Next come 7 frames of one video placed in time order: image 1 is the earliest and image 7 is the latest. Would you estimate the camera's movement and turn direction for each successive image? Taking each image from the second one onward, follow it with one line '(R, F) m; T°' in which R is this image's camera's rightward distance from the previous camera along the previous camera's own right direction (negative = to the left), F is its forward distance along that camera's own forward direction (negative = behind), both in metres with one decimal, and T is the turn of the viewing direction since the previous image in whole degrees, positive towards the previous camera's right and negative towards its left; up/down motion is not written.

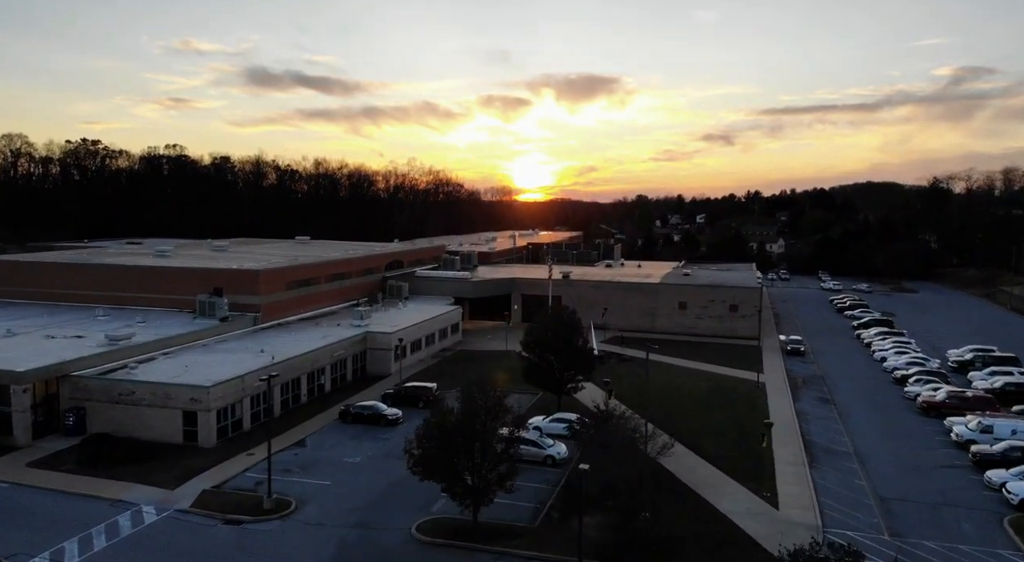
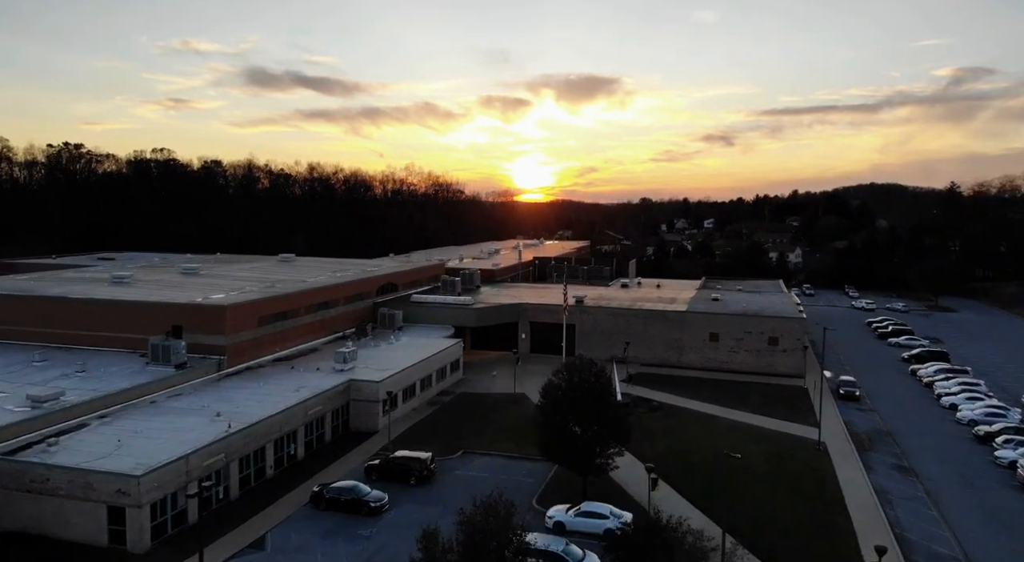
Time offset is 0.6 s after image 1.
(-0.3, +3.5) m; 0°
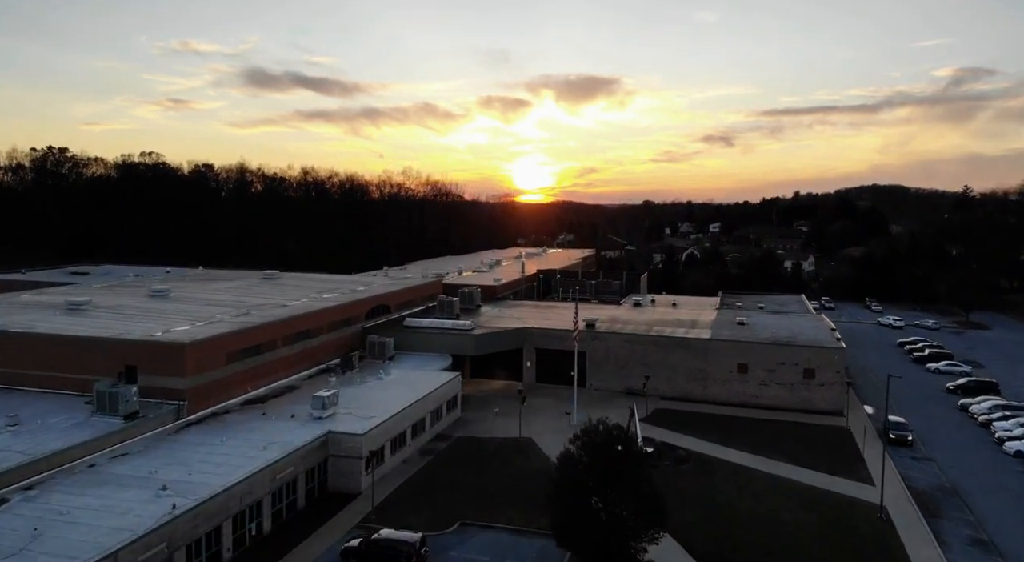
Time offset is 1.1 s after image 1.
(-0.1, +2.7) m; 0°
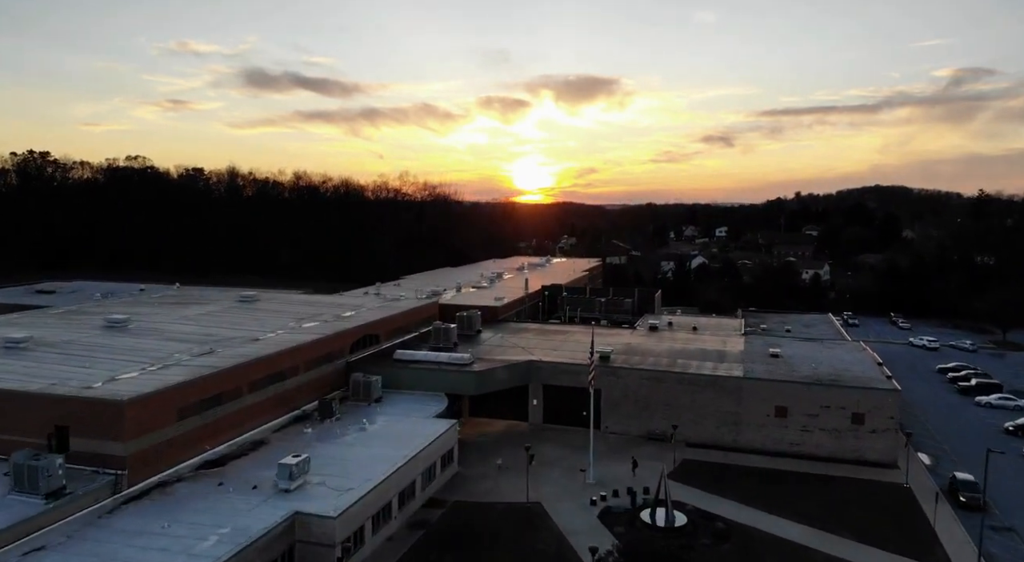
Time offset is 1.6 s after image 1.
(-0.1, +2.9) m; 0°
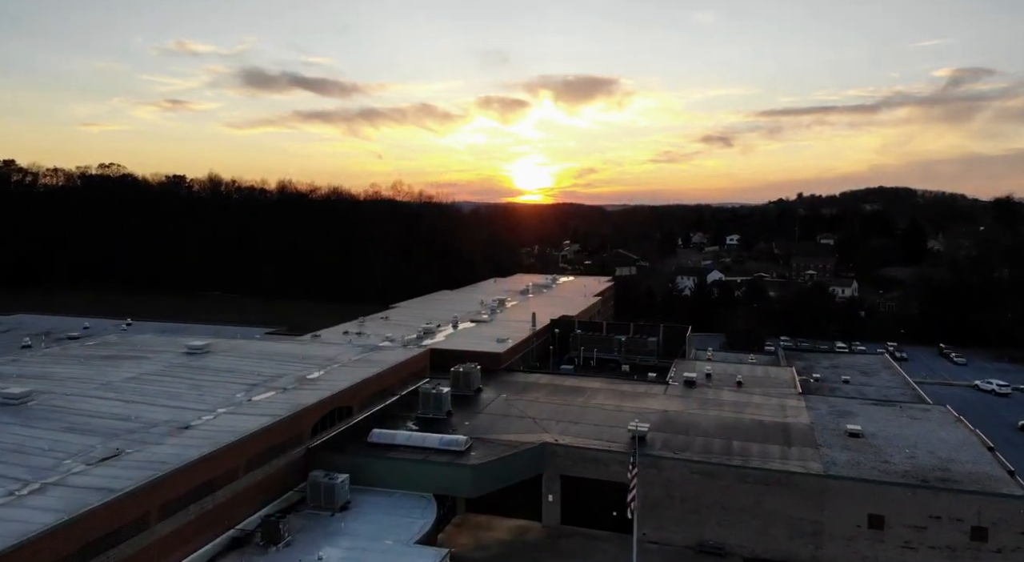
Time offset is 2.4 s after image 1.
(-0.2, +4.8) m; 0°
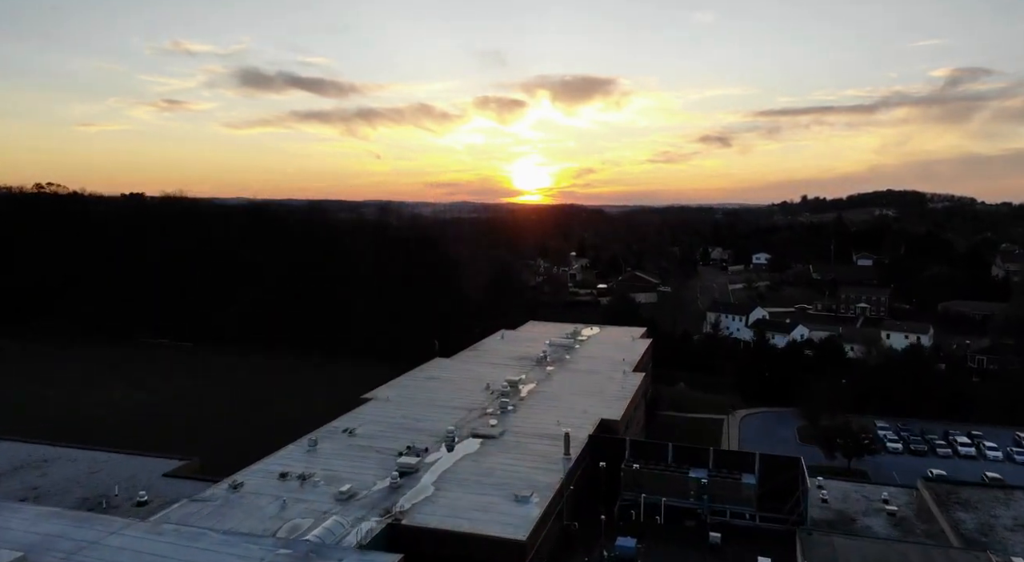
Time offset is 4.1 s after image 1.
(-0.7, +9.7) m; 0°
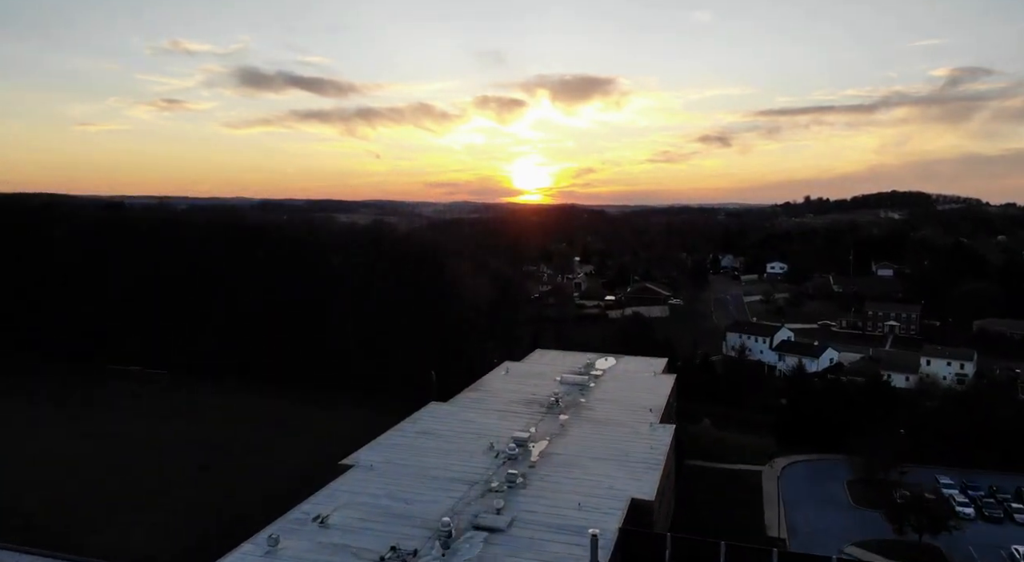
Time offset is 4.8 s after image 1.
(-0.3, +4.3) m; 0°
